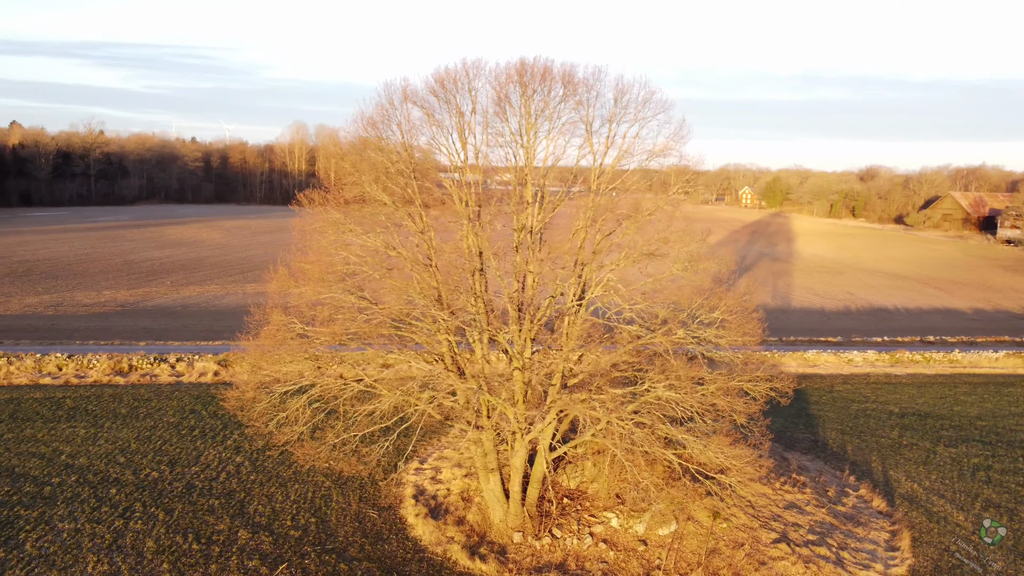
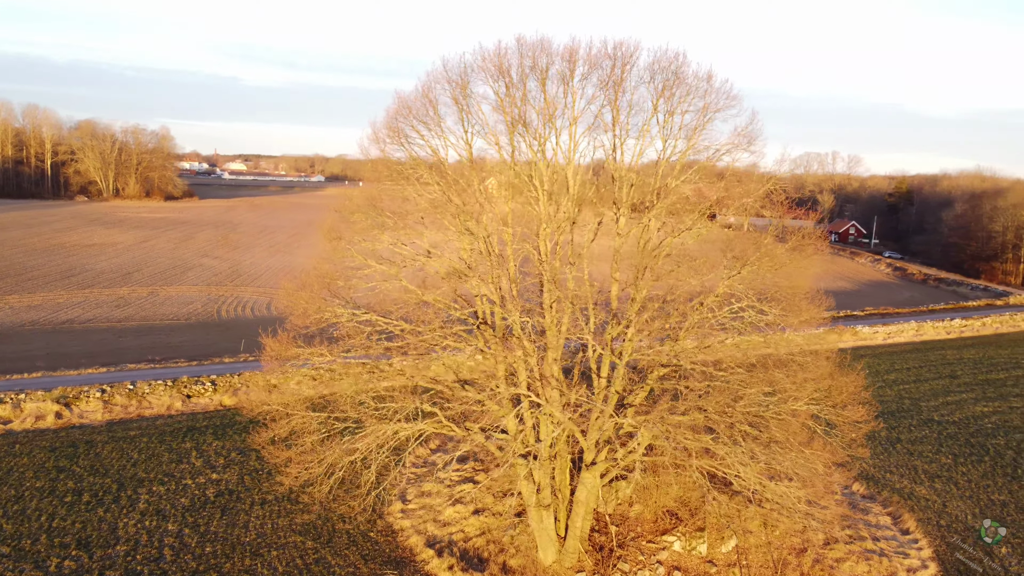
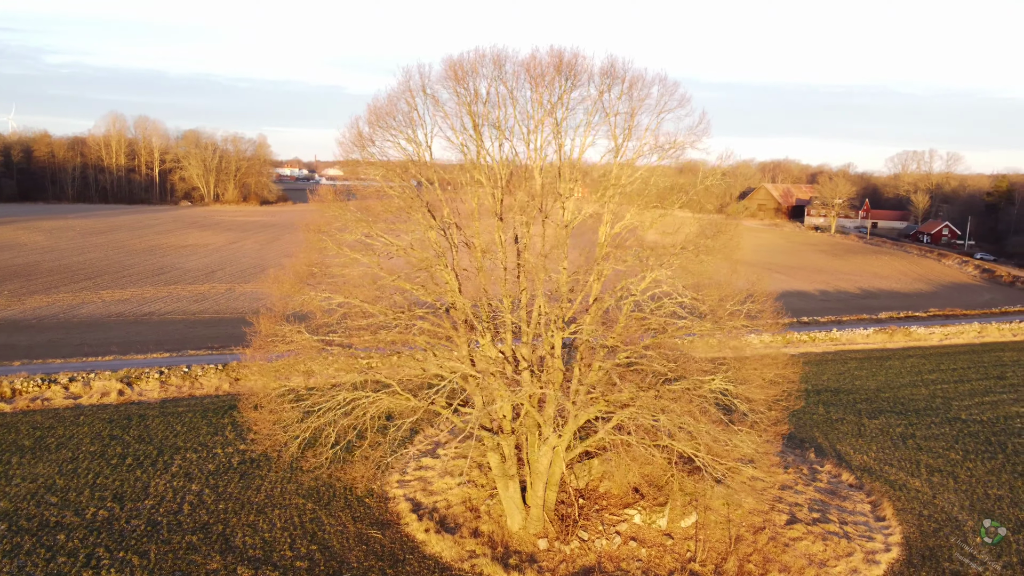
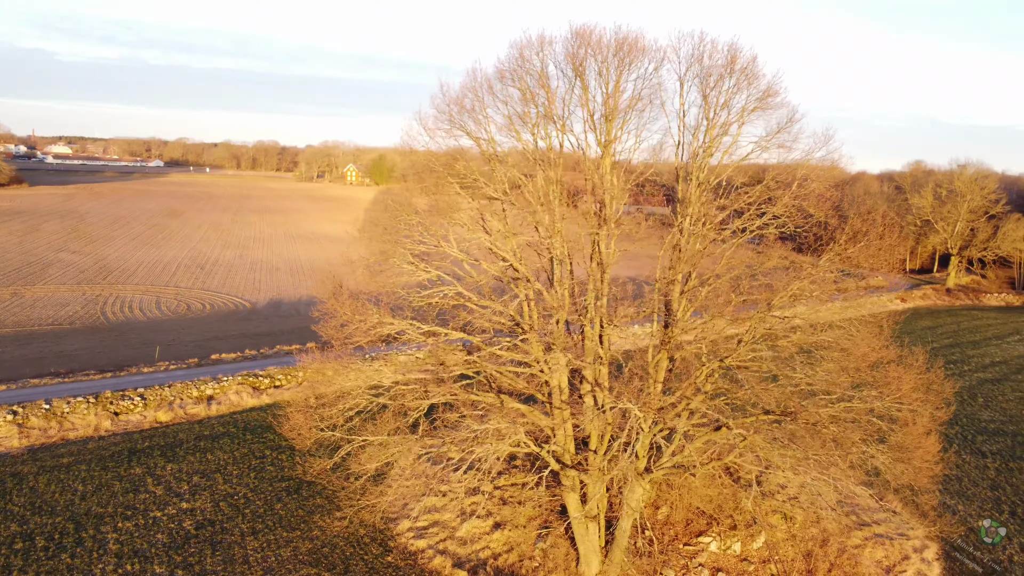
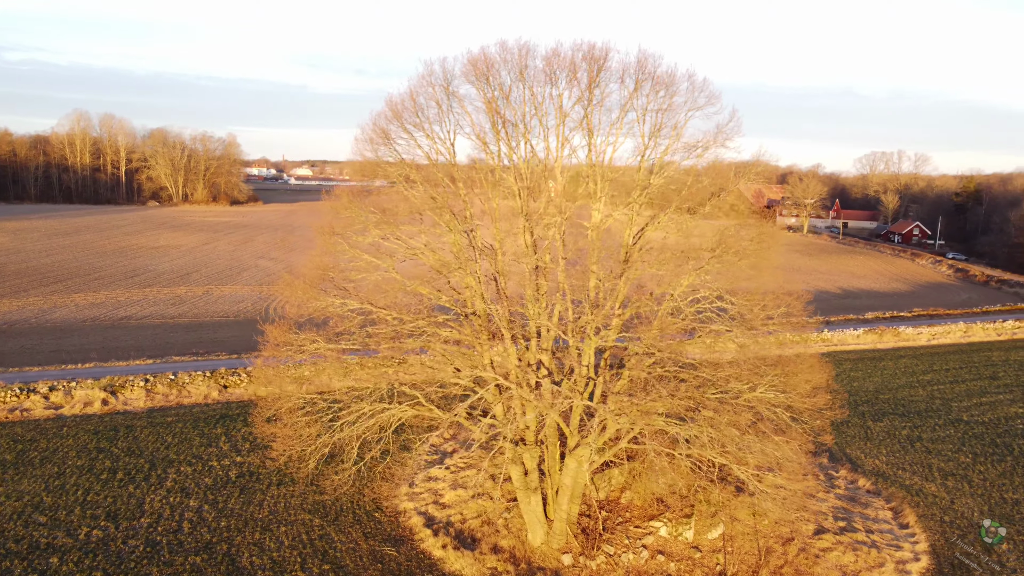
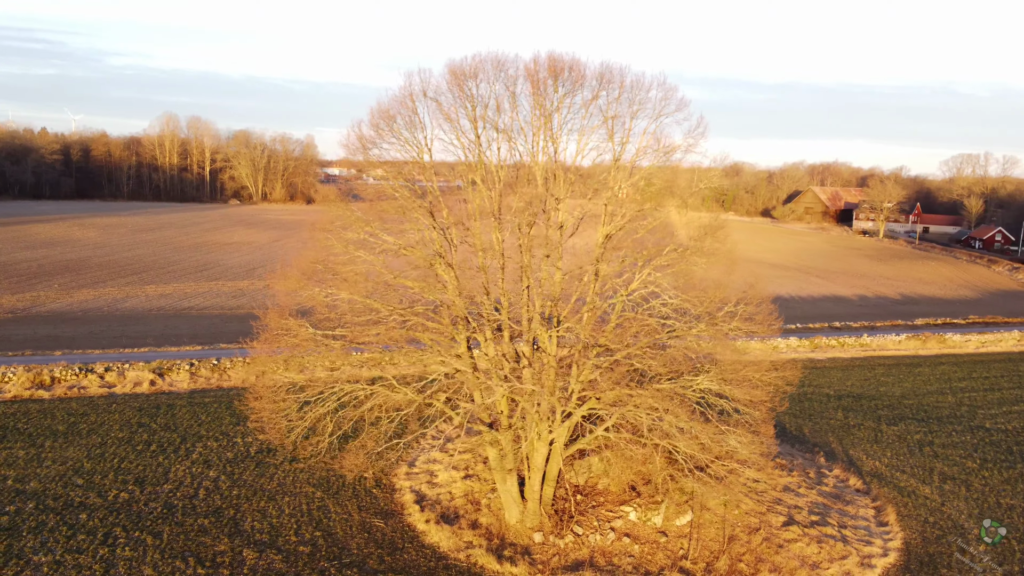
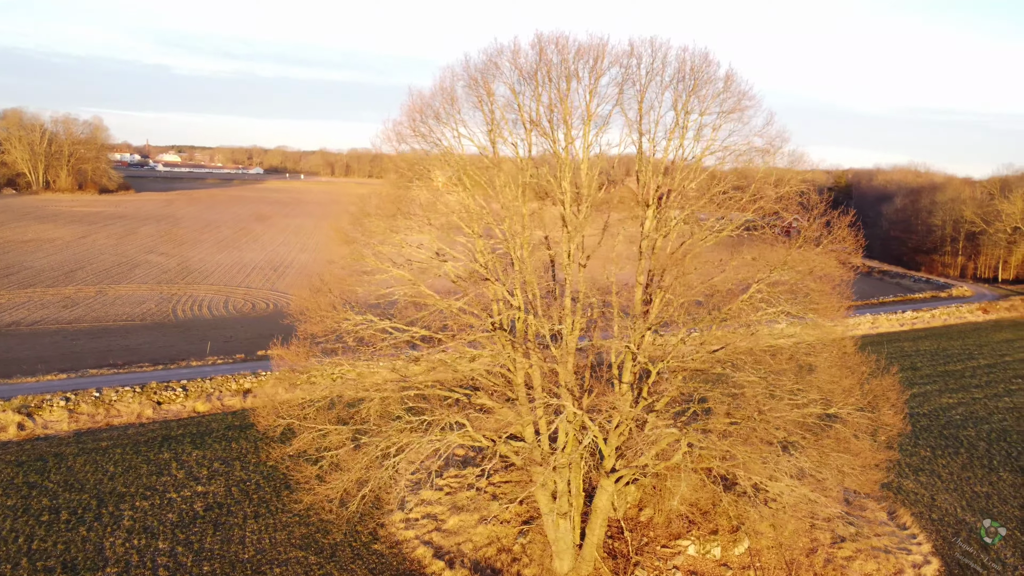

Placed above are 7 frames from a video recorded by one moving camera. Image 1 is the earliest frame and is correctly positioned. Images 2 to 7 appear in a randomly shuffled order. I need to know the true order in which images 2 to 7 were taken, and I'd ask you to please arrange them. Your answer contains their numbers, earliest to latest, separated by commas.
6, 3, 5, 2, 7, 4
